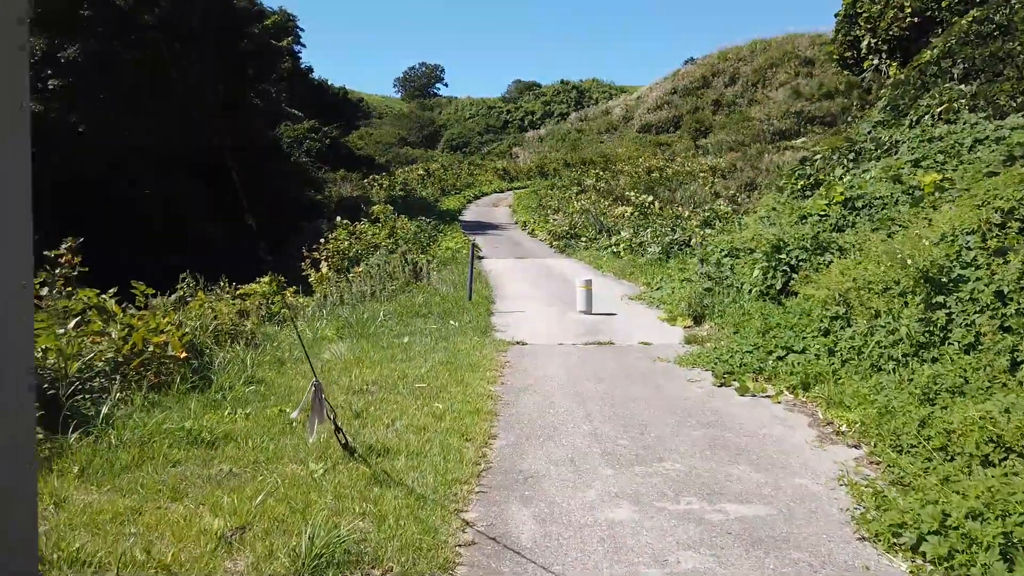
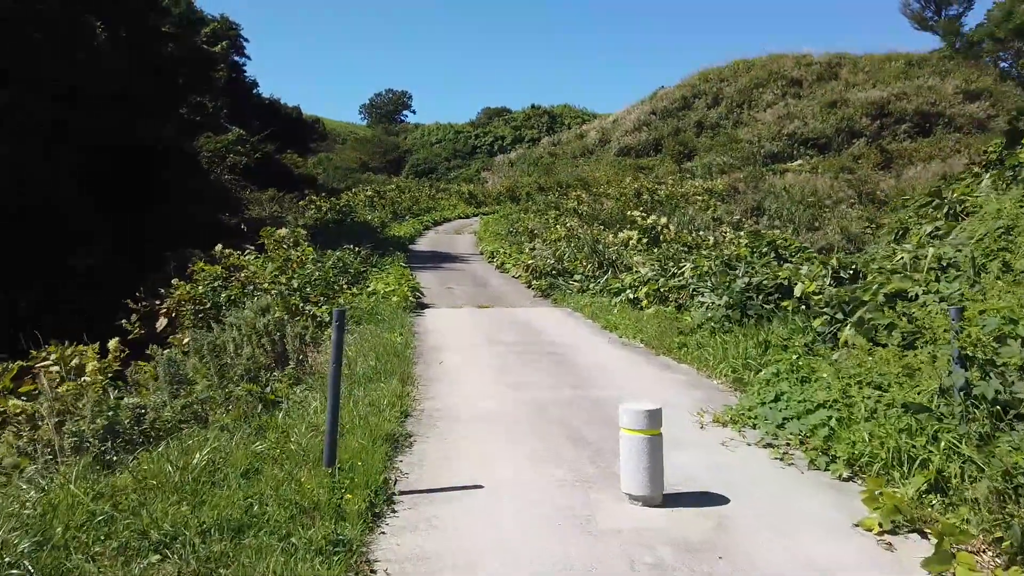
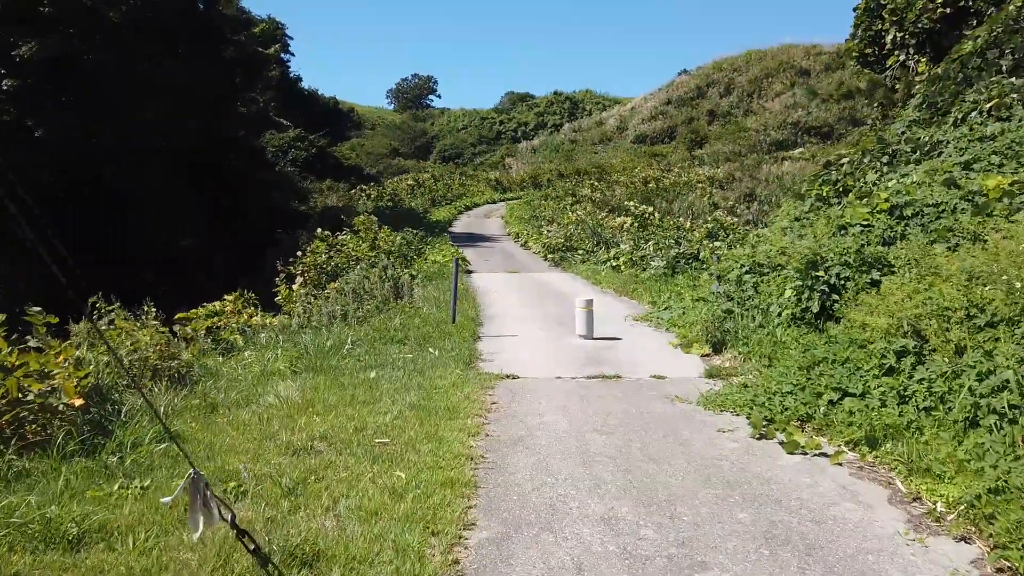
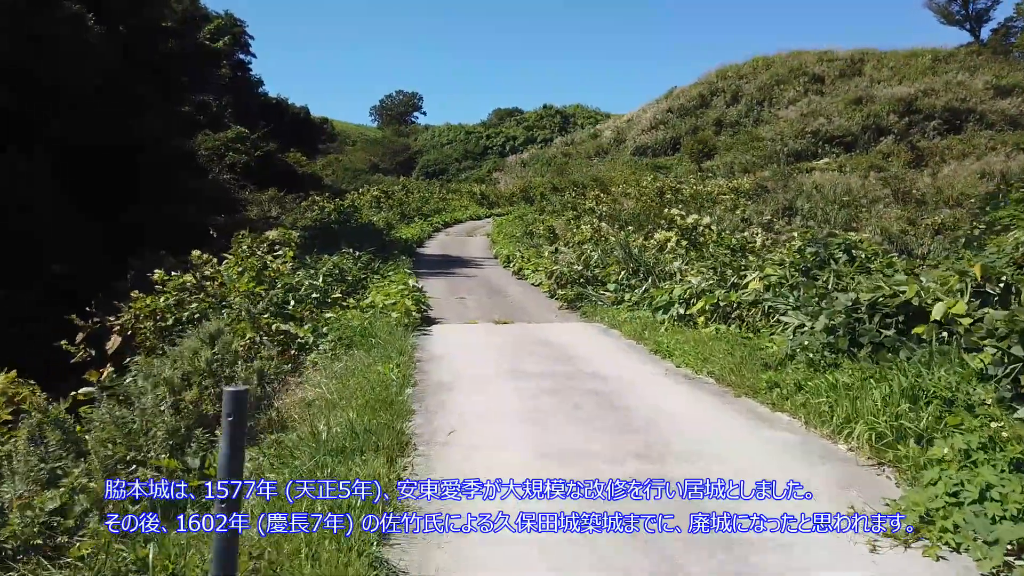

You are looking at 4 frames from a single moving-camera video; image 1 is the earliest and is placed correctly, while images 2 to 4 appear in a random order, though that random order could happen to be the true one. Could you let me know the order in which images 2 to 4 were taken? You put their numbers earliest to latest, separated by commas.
3, 2, 4
